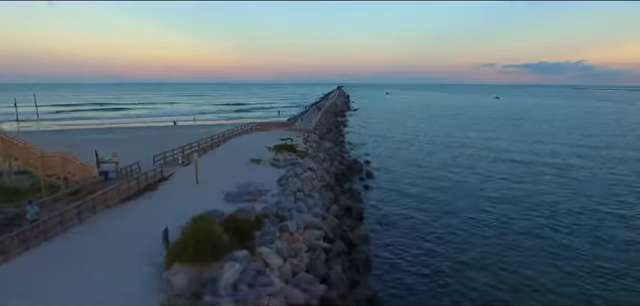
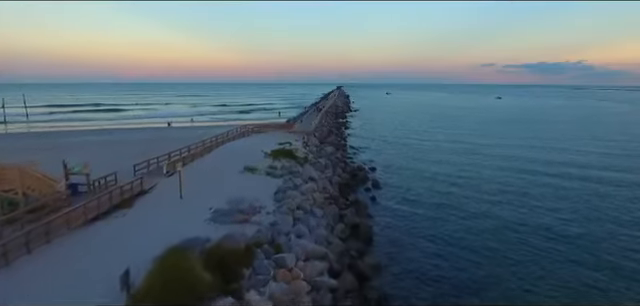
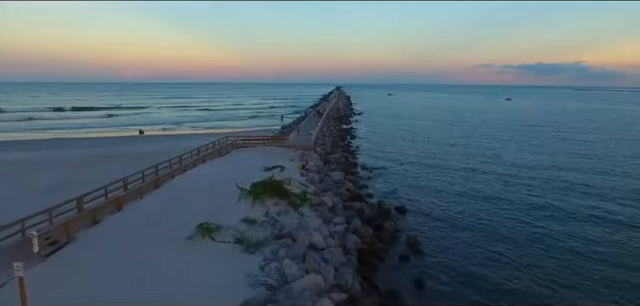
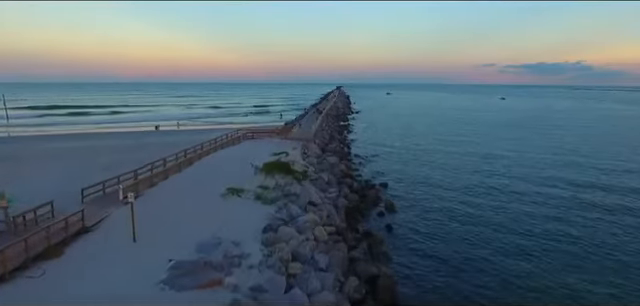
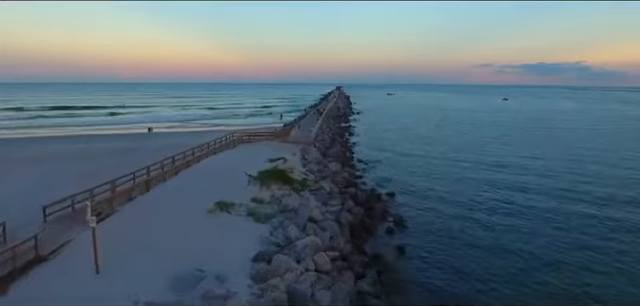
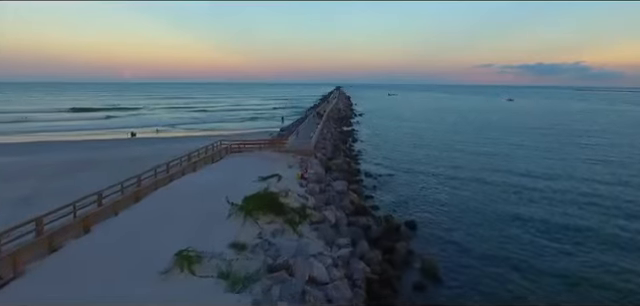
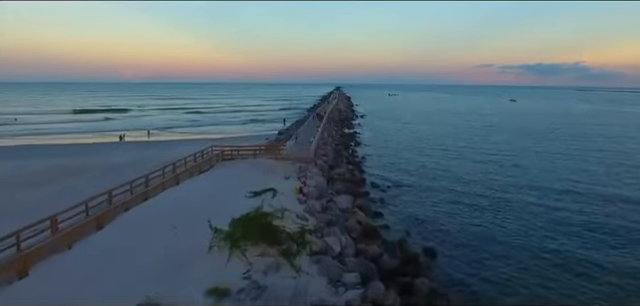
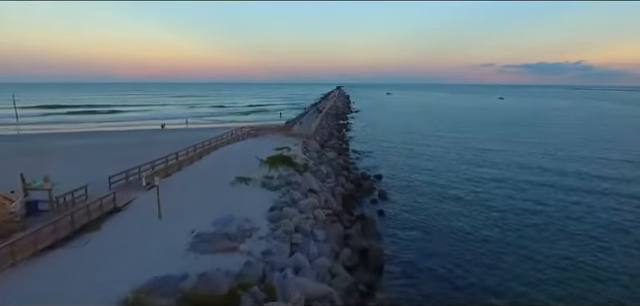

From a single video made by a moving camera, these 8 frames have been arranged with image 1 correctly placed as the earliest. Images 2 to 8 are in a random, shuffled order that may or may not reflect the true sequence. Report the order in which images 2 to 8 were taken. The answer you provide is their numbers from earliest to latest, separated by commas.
2, 8, 4, 5, 3, 6, 7
